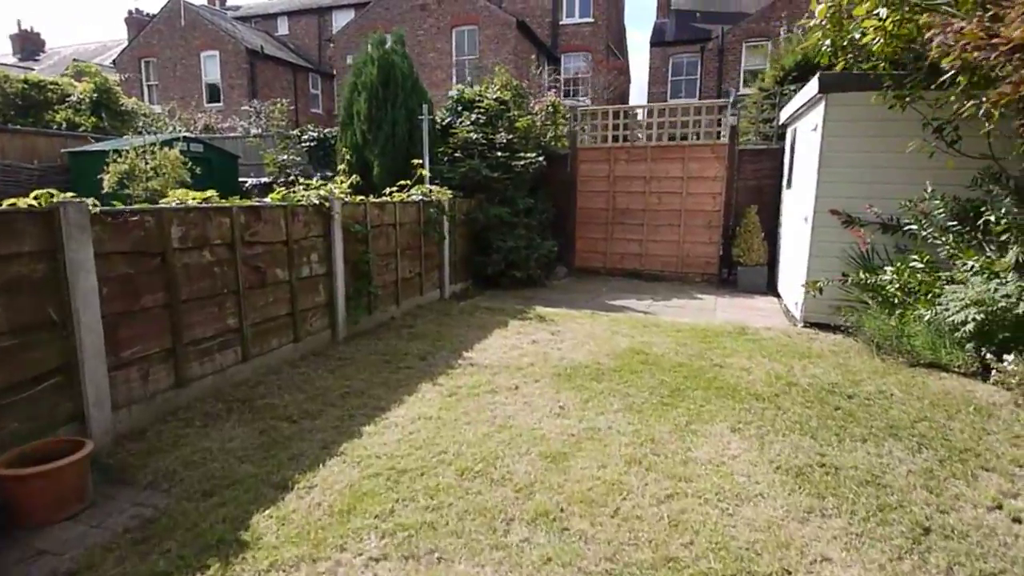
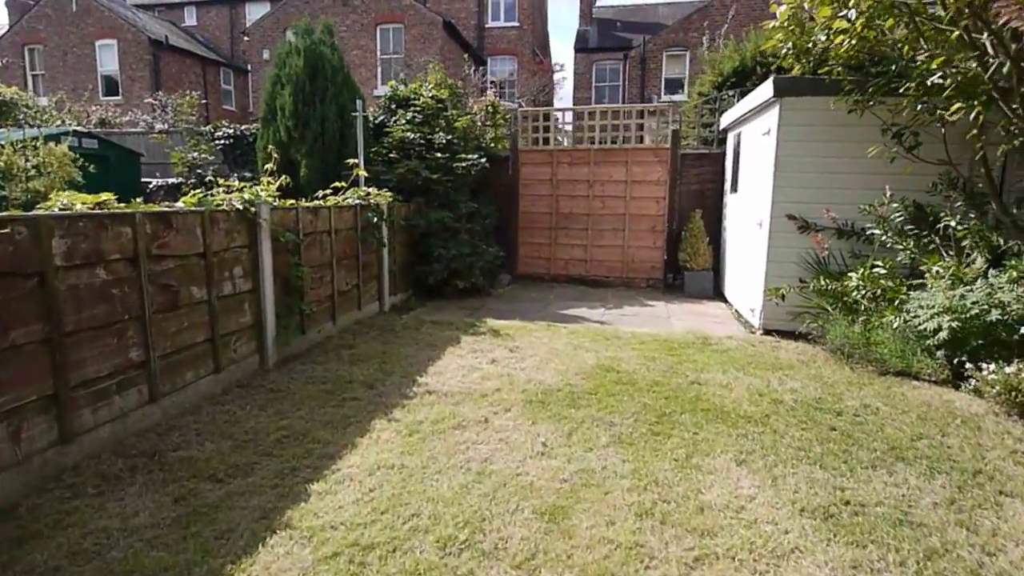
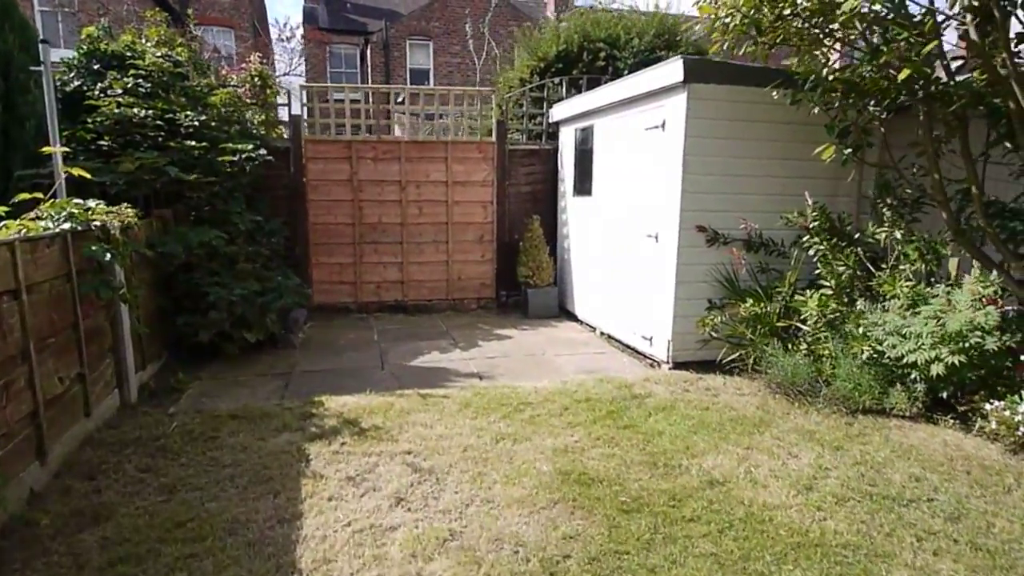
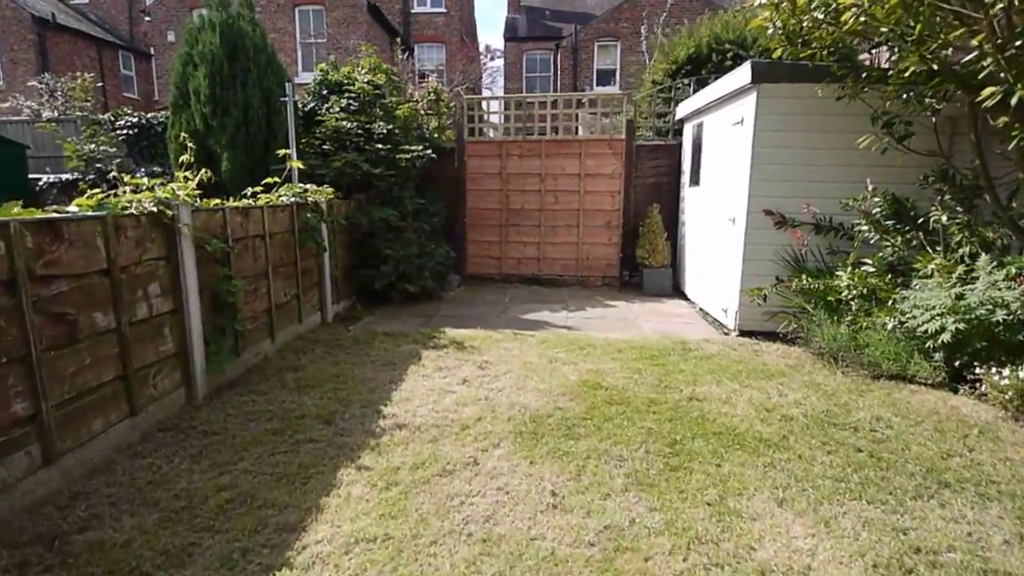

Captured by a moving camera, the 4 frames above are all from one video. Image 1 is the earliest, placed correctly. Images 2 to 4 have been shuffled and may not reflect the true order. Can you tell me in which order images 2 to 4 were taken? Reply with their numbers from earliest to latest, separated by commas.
2, 4, 3
